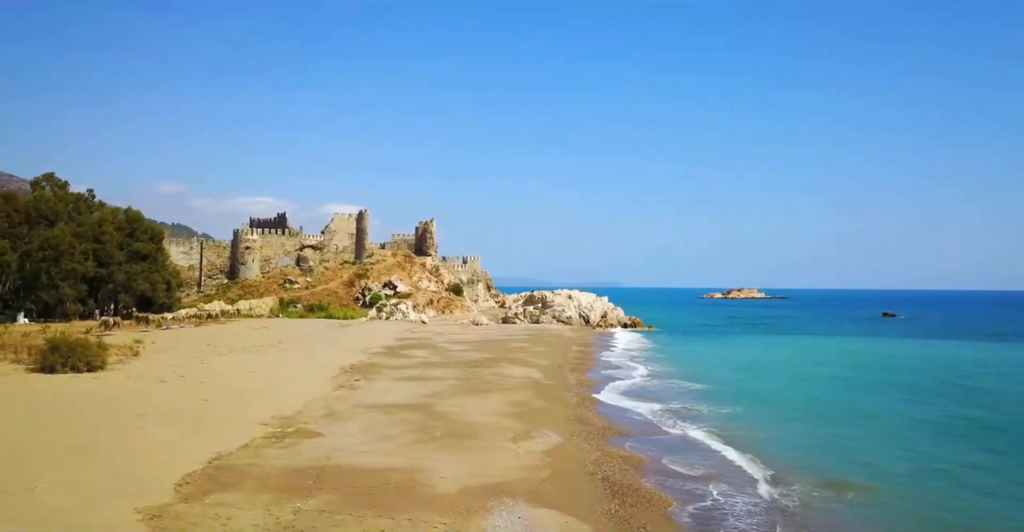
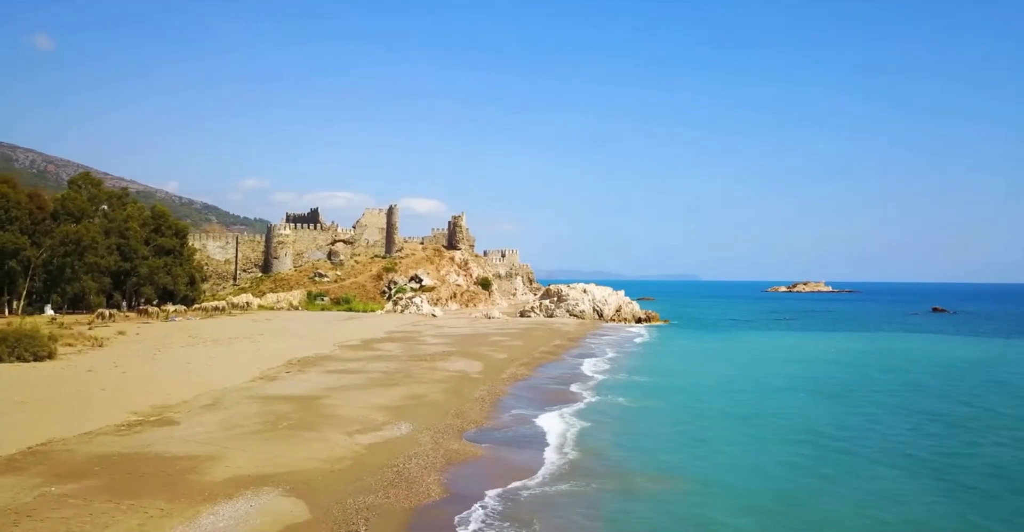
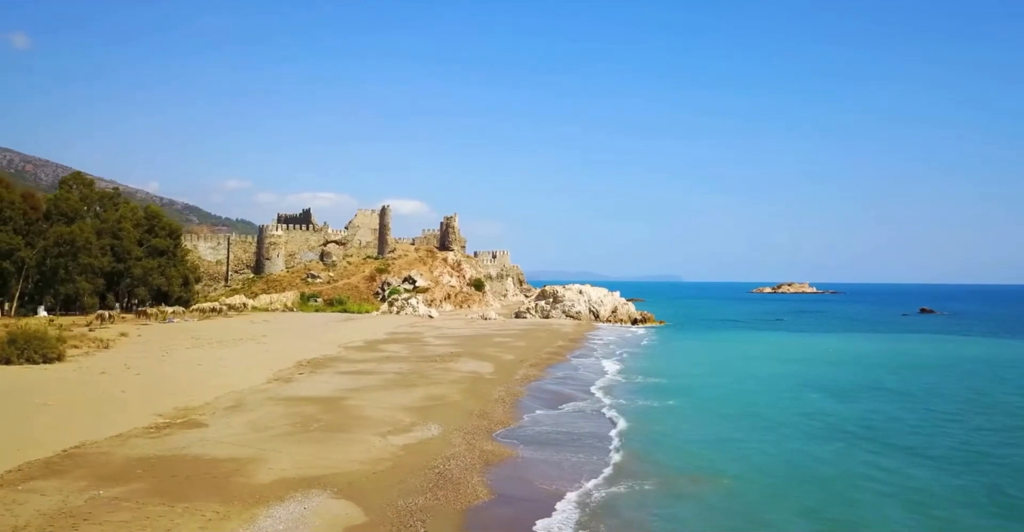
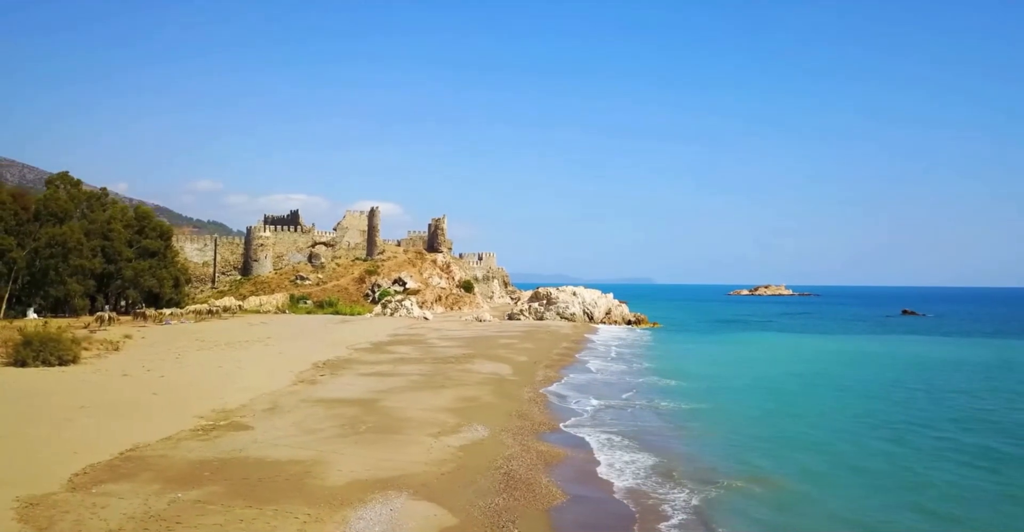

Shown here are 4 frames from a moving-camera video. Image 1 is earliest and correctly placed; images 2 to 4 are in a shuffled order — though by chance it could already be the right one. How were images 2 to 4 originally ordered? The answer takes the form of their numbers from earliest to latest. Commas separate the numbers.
4, 3, 2
